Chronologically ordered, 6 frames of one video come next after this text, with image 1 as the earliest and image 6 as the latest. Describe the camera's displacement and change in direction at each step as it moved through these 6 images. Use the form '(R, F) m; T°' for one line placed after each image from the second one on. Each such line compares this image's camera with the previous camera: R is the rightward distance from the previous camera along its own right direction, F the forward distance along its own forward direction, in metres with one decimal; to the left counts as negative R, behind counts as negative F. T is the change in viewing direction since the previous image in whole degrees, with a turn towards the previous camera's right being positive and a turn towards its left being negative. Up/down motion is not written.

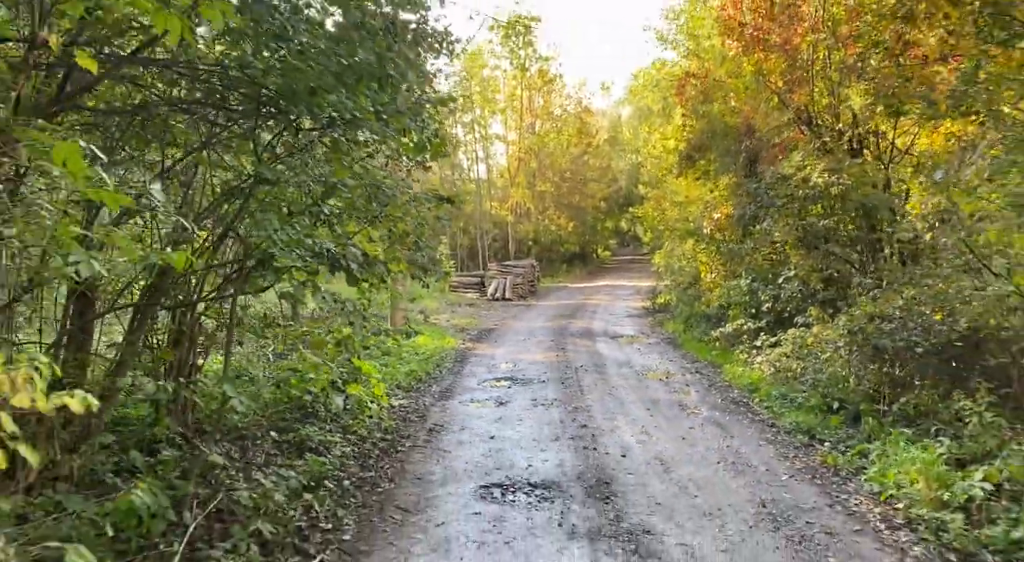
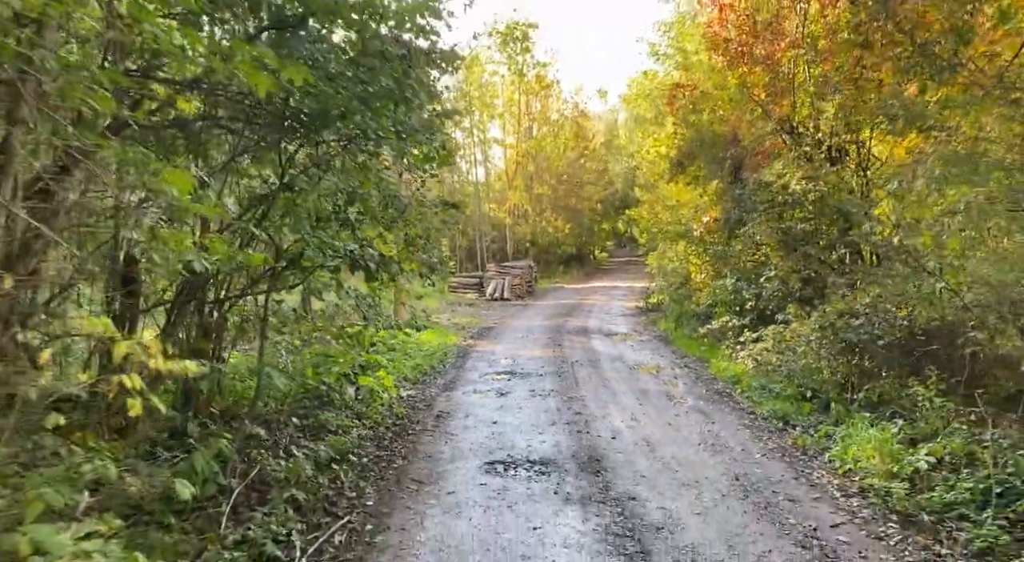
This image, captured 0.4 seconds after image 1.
(0.0, -0.8) m; 0°
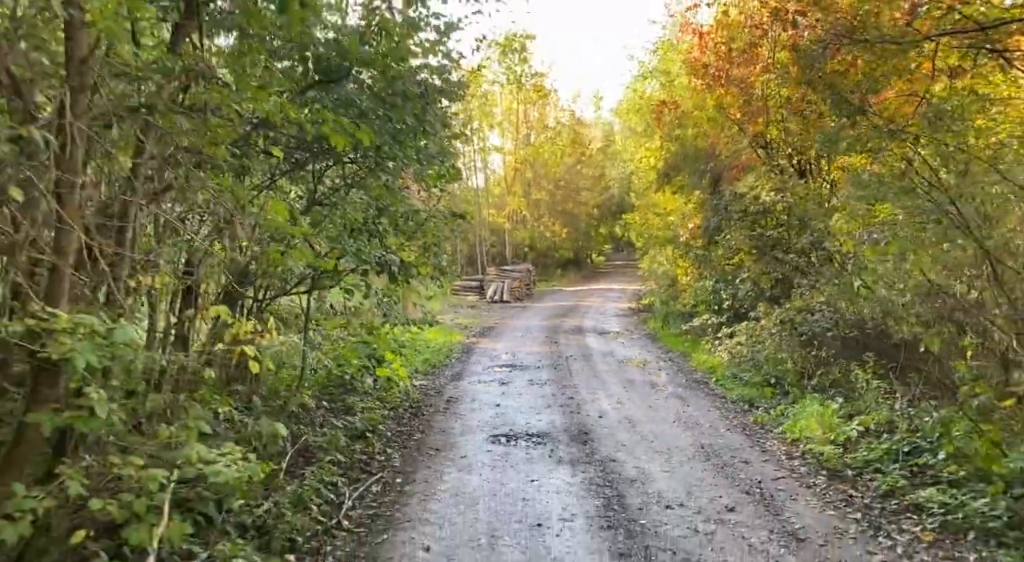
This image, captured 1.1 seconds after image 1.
(0.0, -1.3) m; 0°
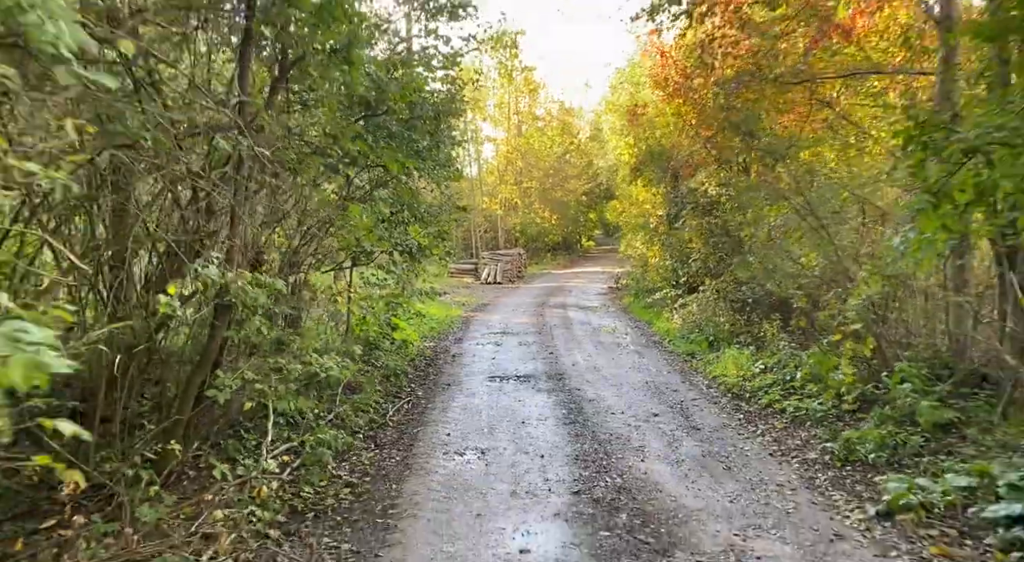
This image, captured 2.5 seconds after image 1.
(0.0, -2.6) m; +1°
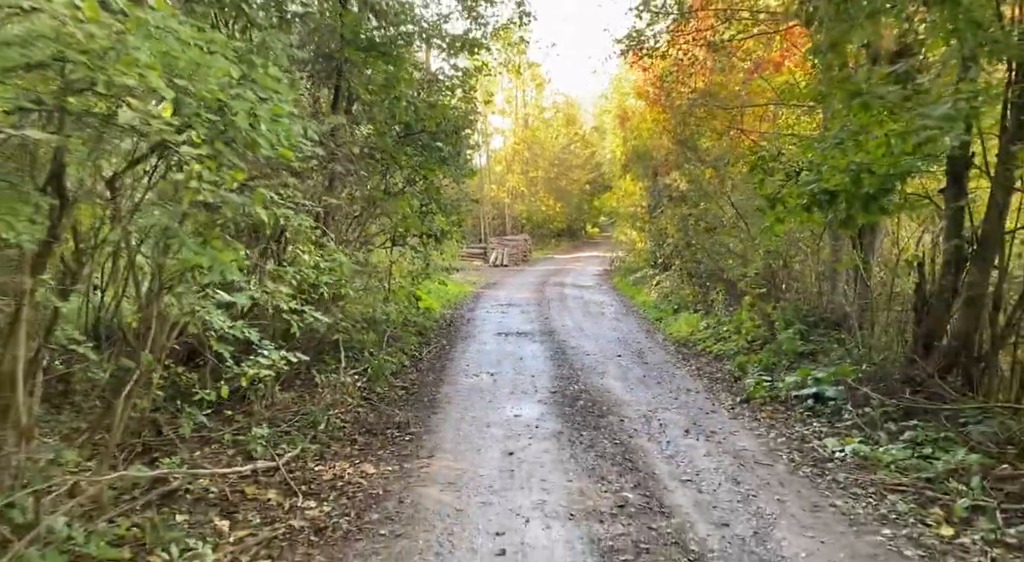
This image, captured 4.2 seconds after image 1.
(+0.1, -3.1) m; -1°
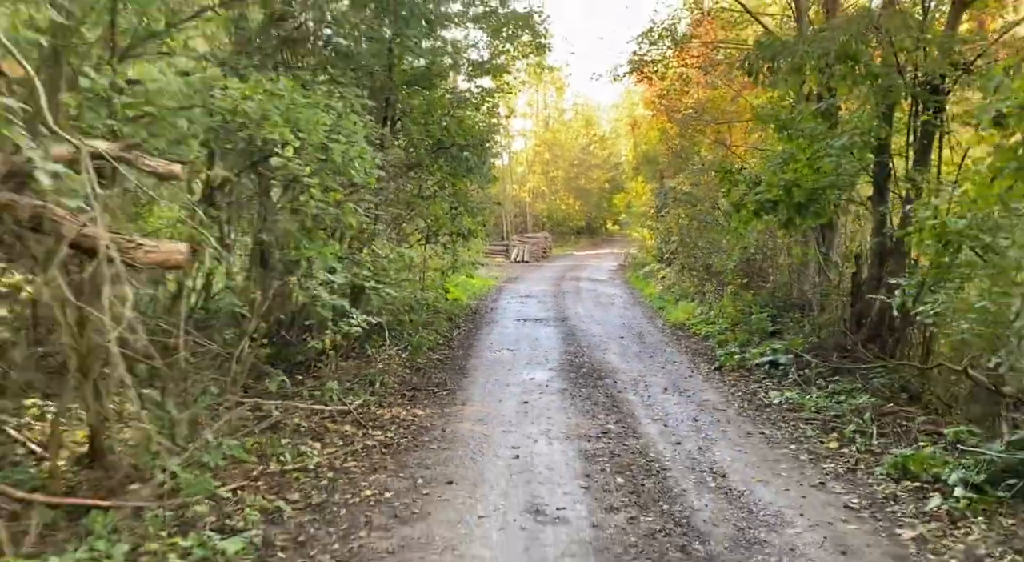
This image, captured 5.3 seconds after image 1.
(+0.1, -2.0) m; -2°
